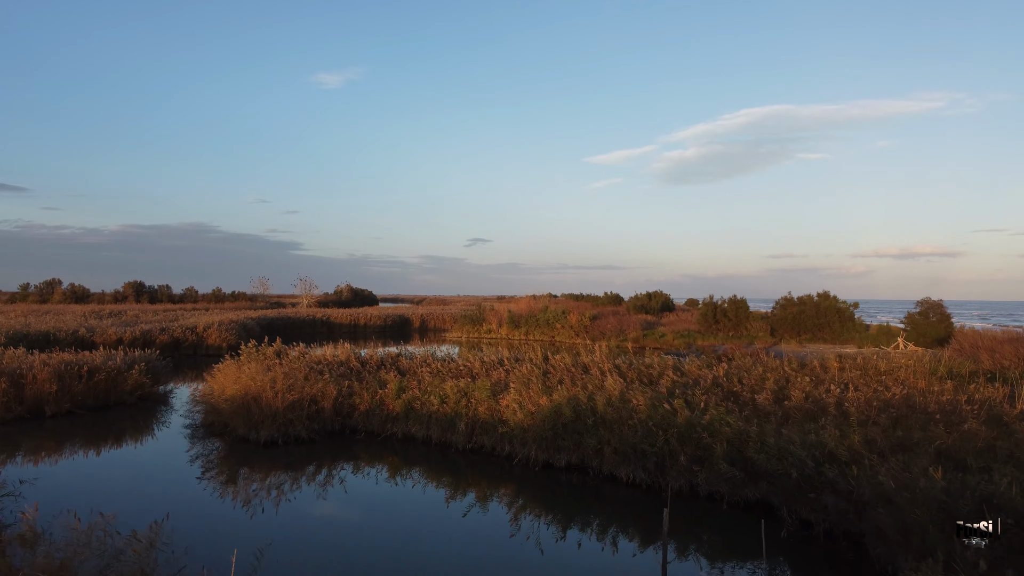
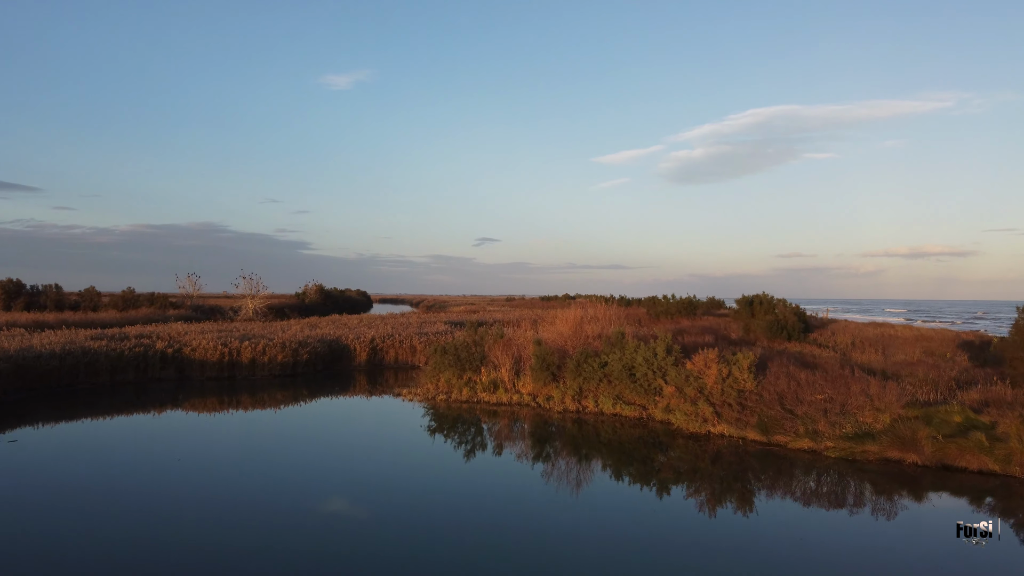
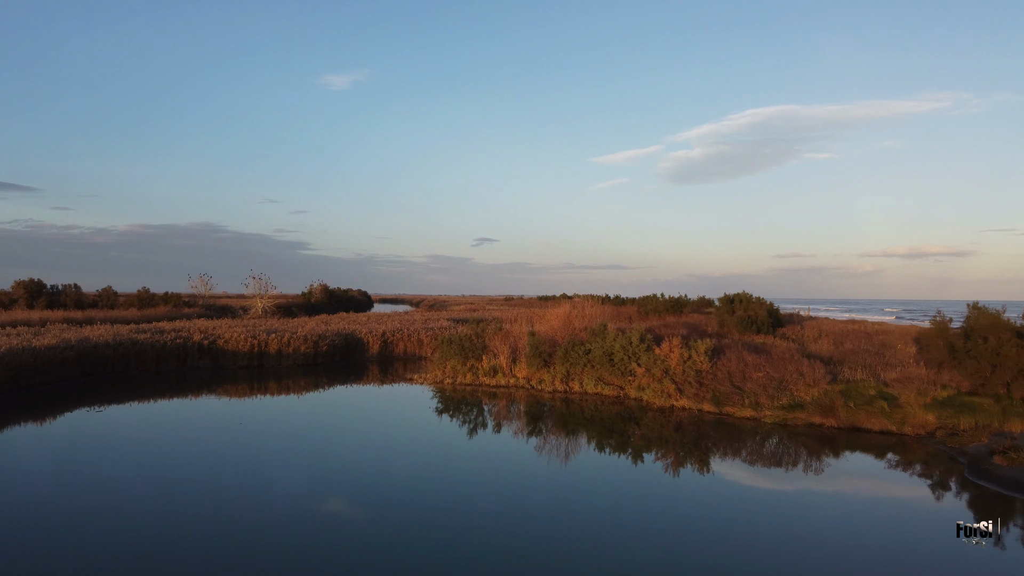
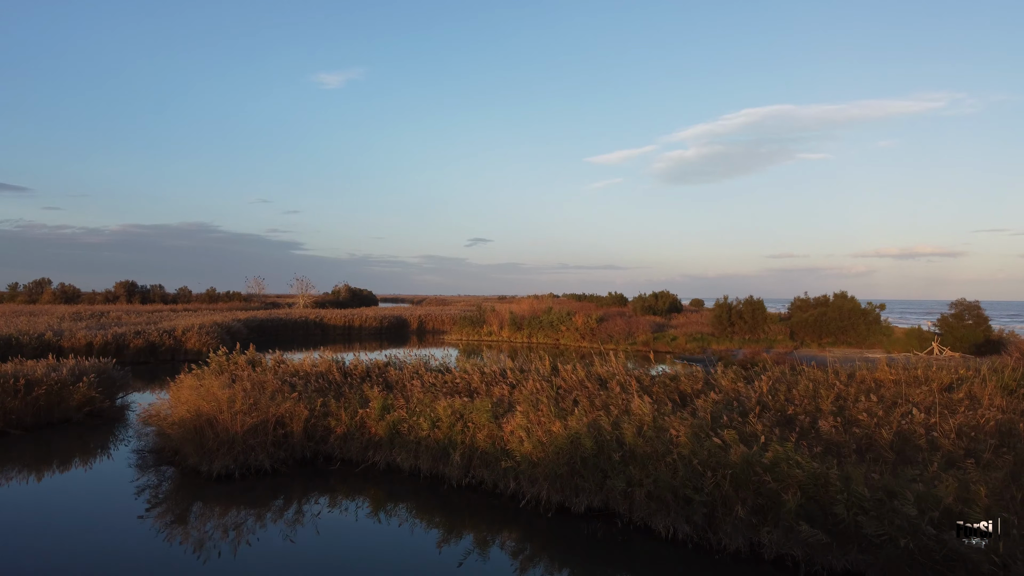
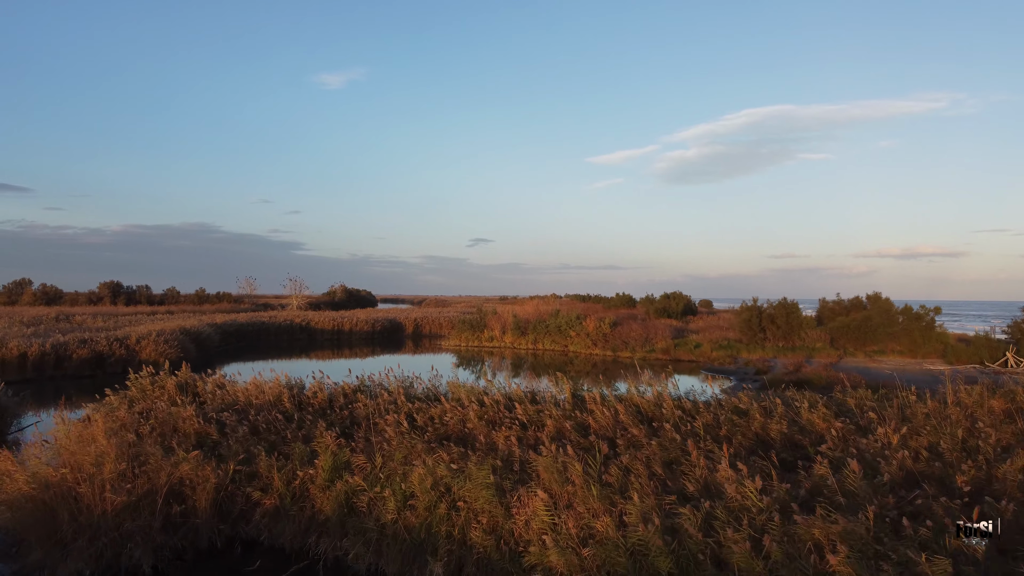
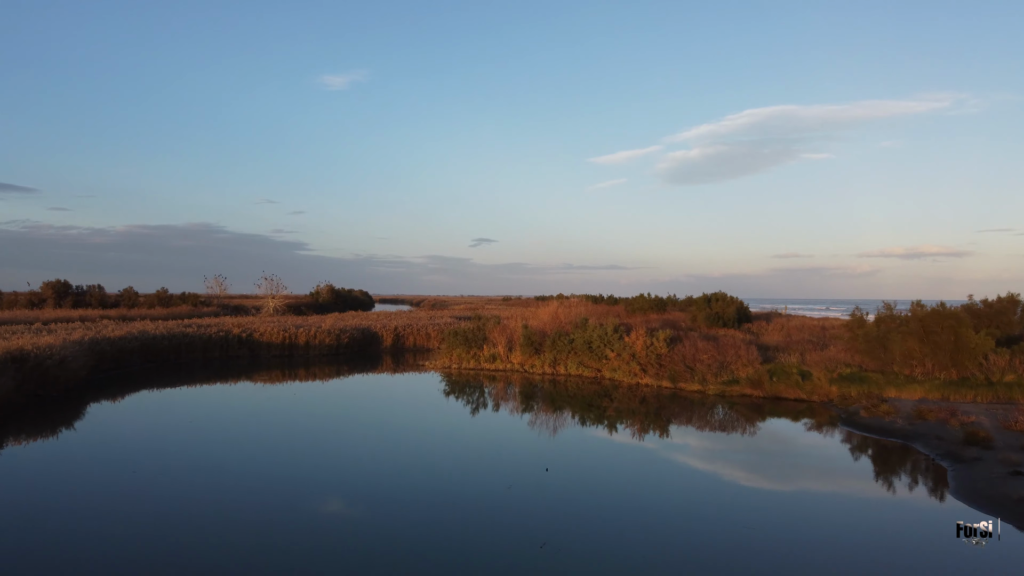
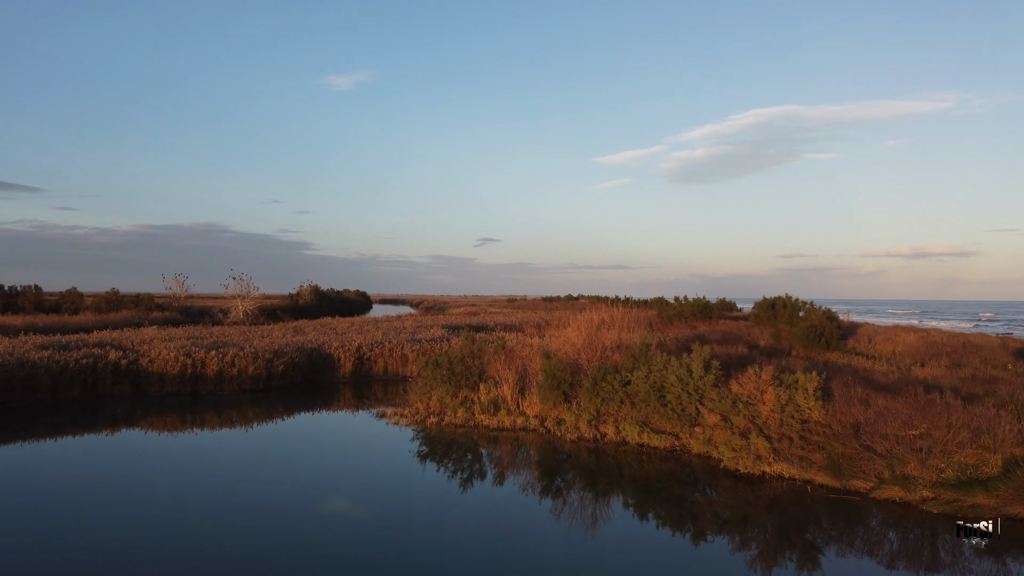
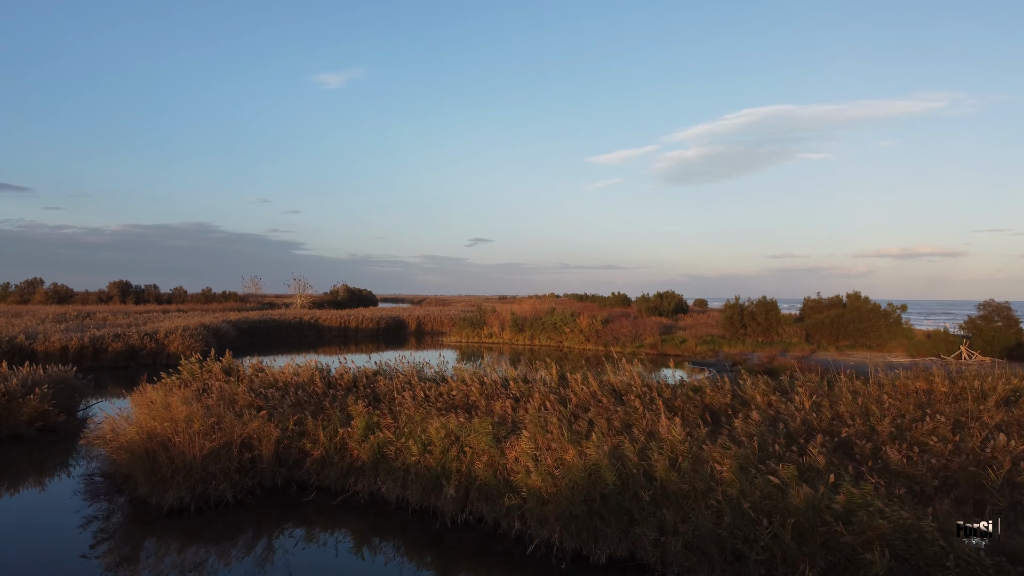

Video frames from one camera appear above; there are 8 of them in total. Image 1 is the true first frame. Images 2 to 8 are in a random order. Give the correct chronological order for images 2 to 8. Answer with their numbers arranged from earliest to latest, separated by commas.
4, 8, 5, 6, 3, 2, 7
